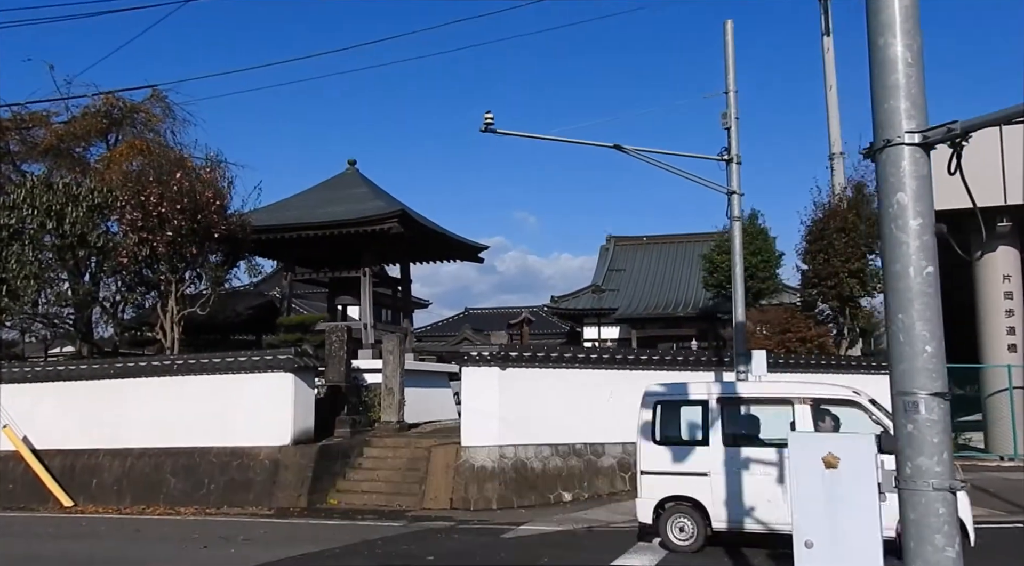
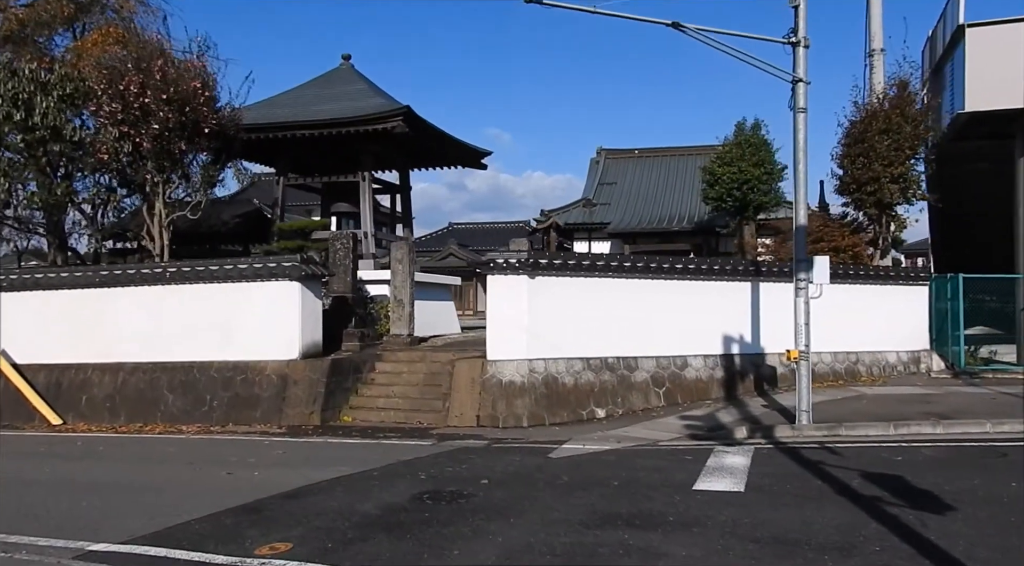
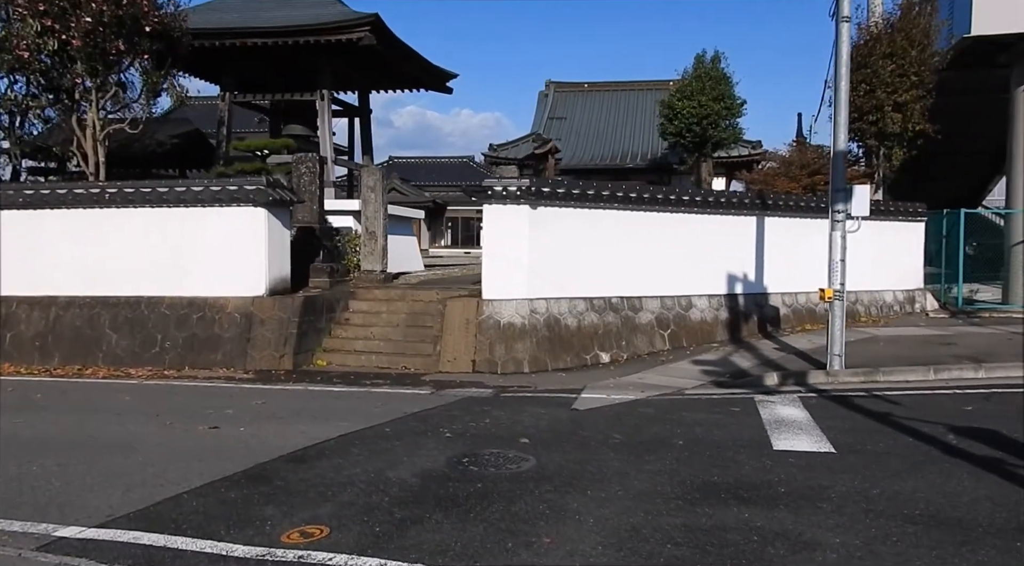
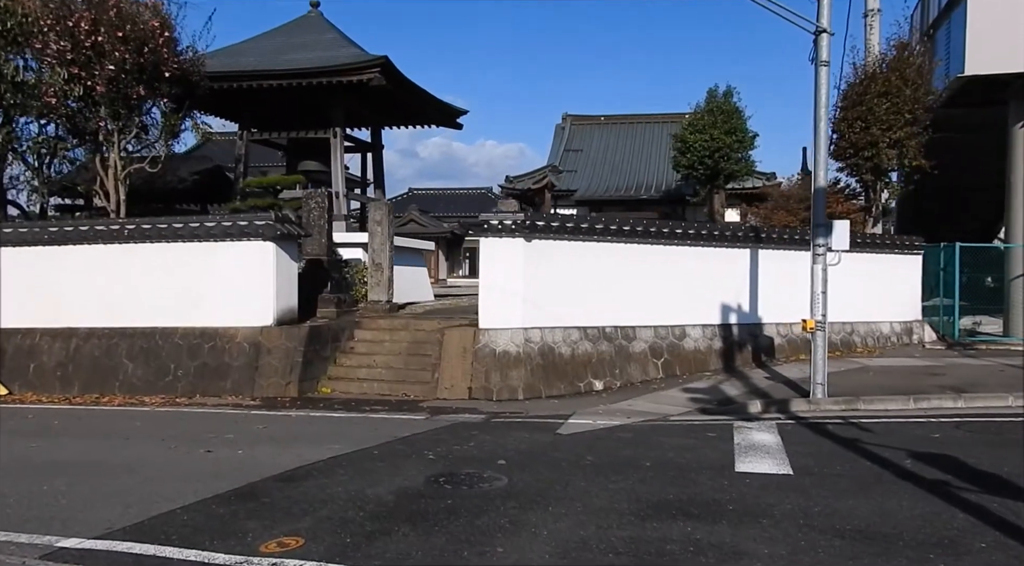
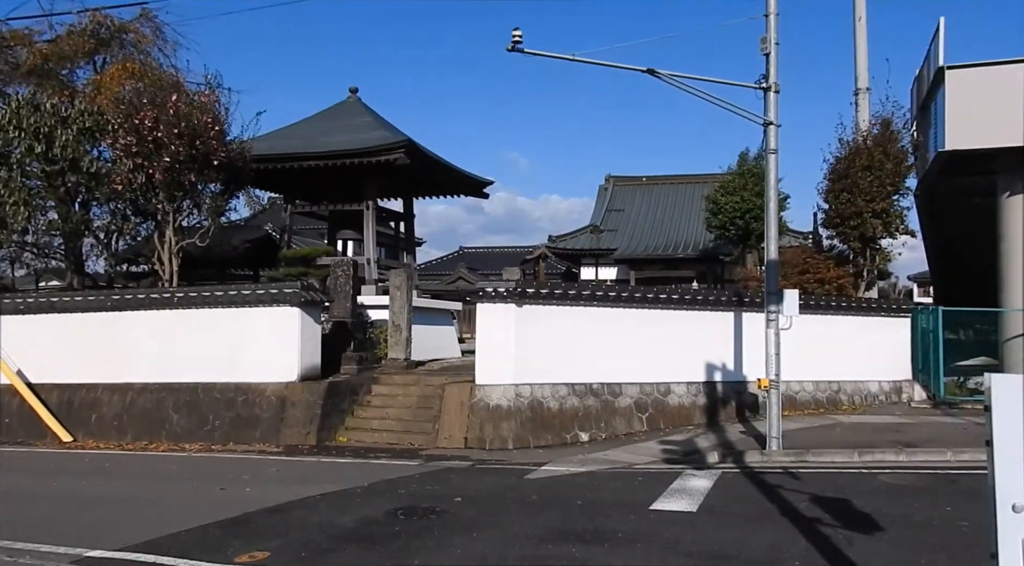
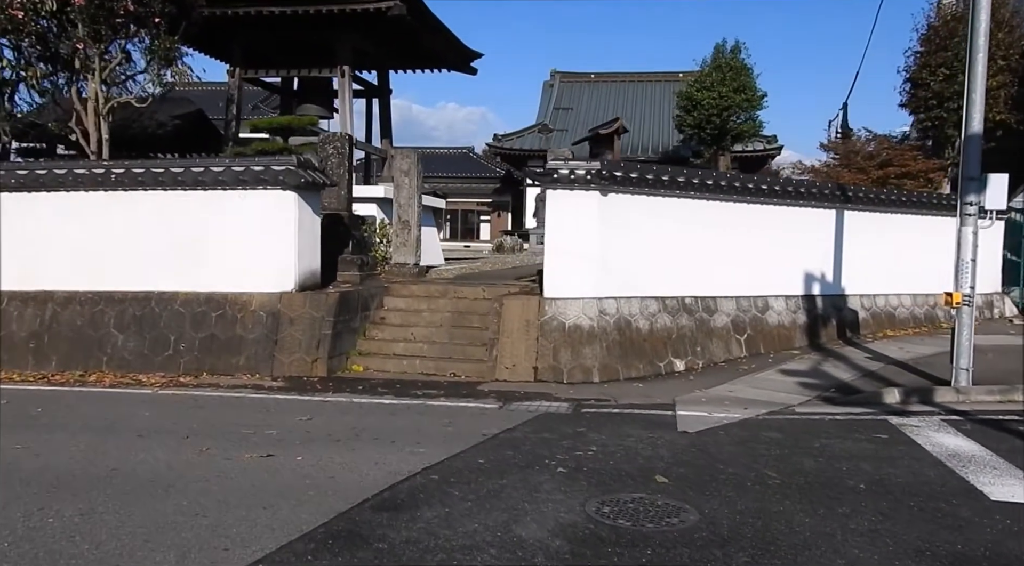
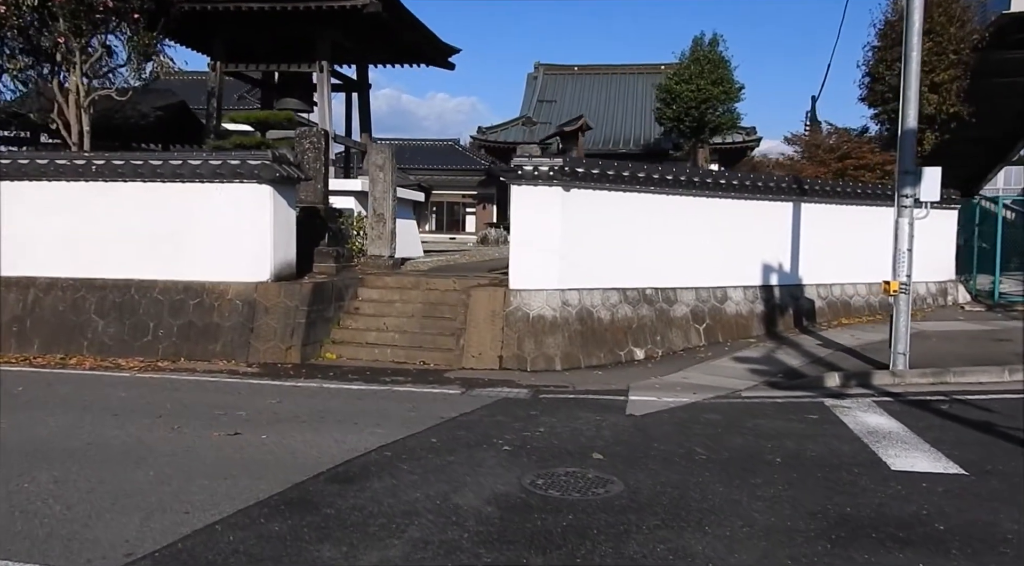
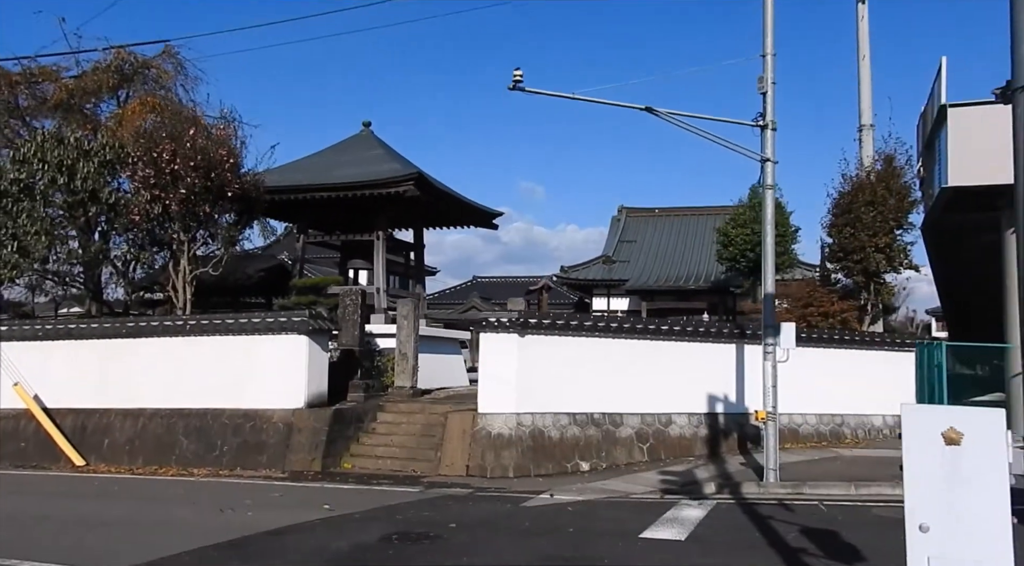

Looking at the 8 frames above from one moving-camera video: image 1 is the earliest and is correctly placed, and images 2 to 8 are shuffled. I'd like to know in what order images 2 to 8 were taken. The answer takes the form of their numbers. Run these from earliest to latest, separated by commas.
8, 5, 2, 4, 3, 7, 6
